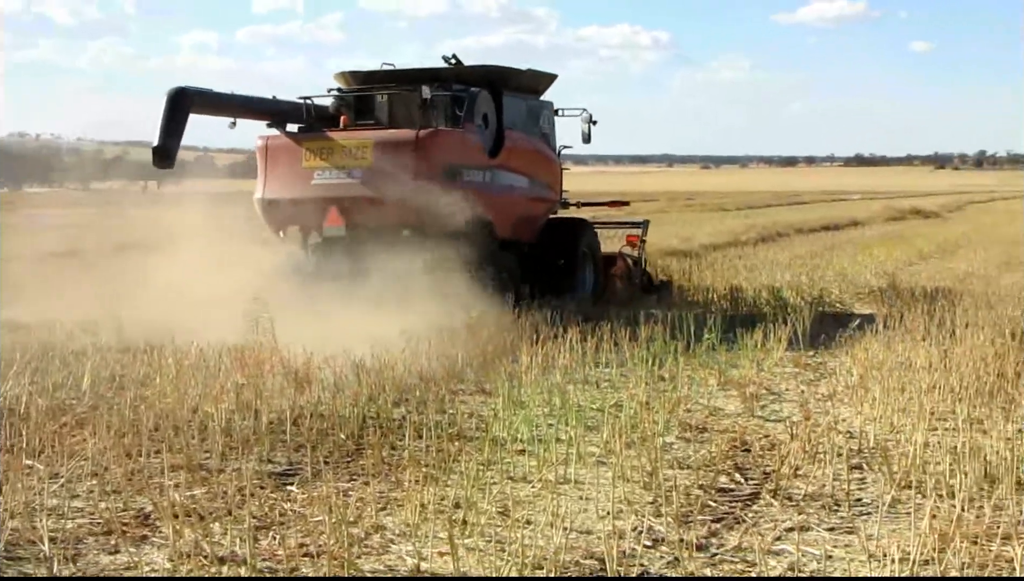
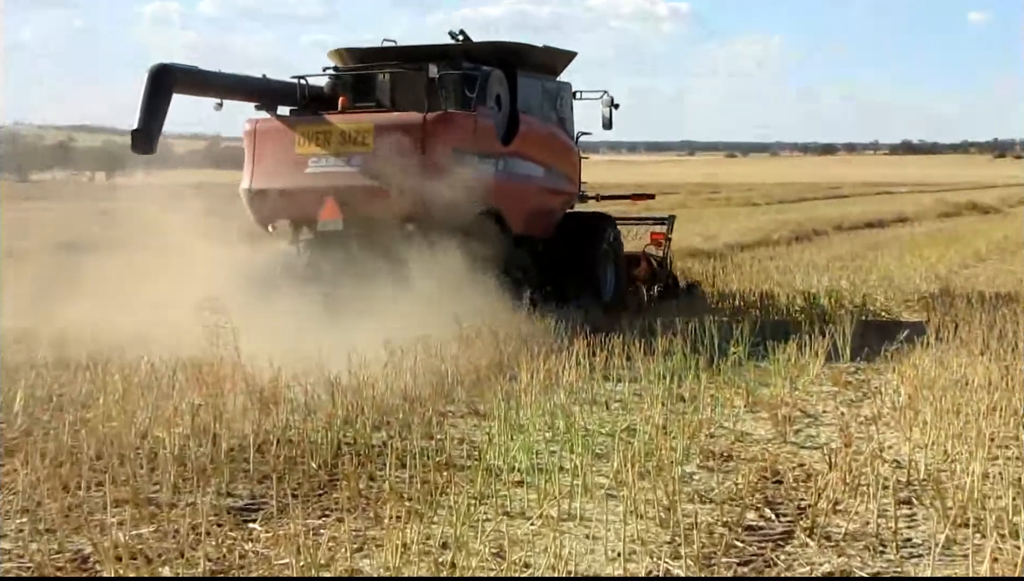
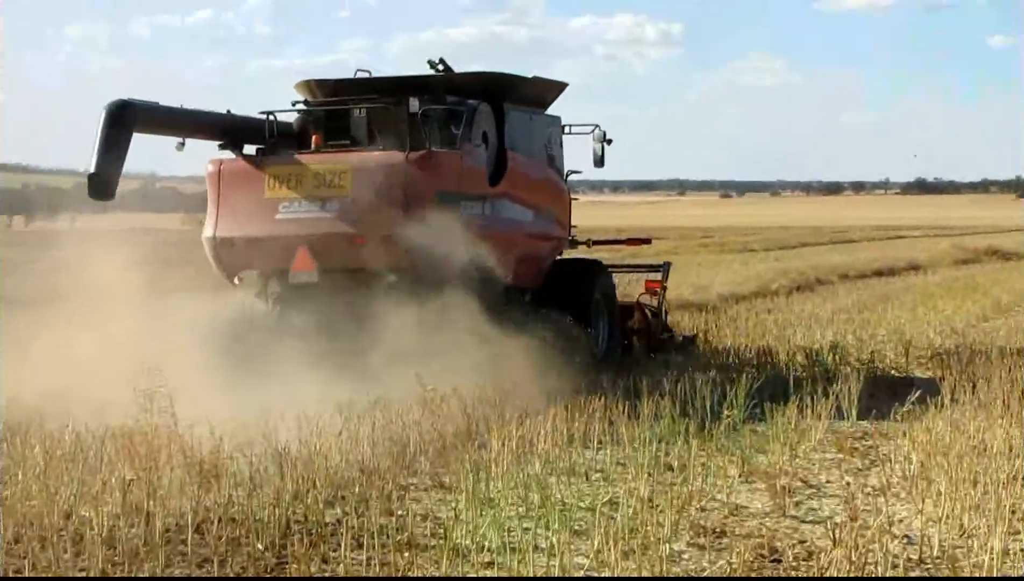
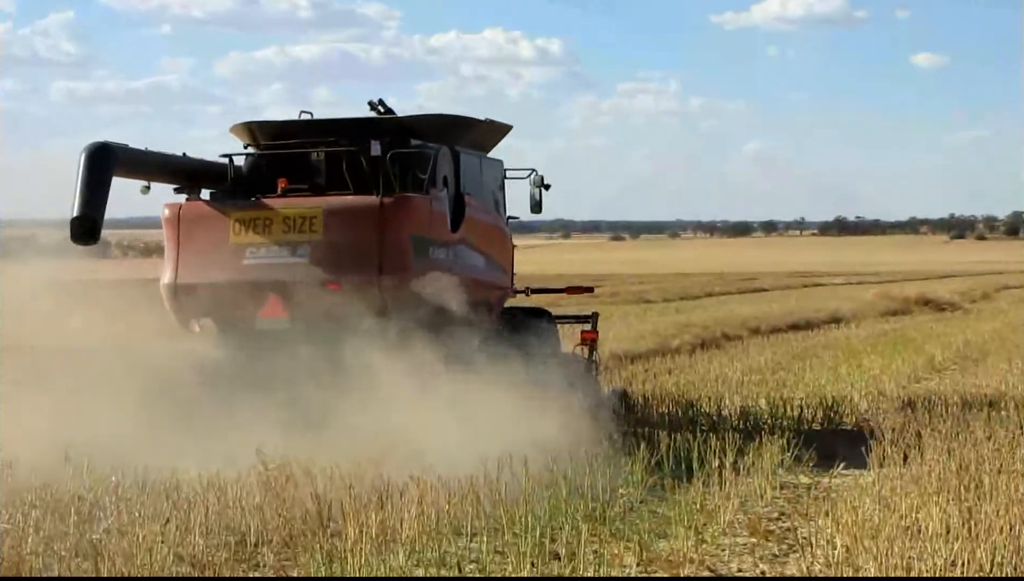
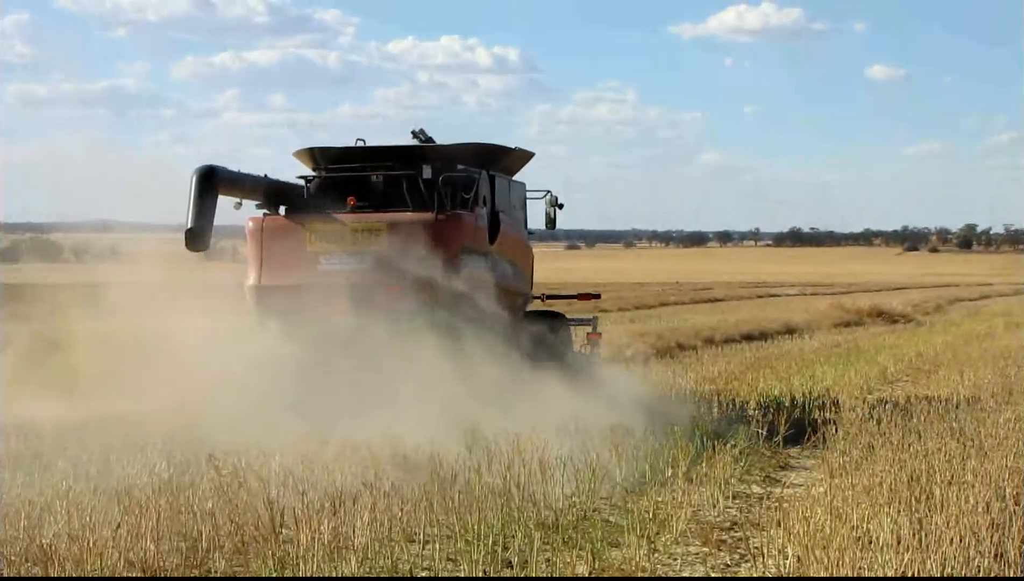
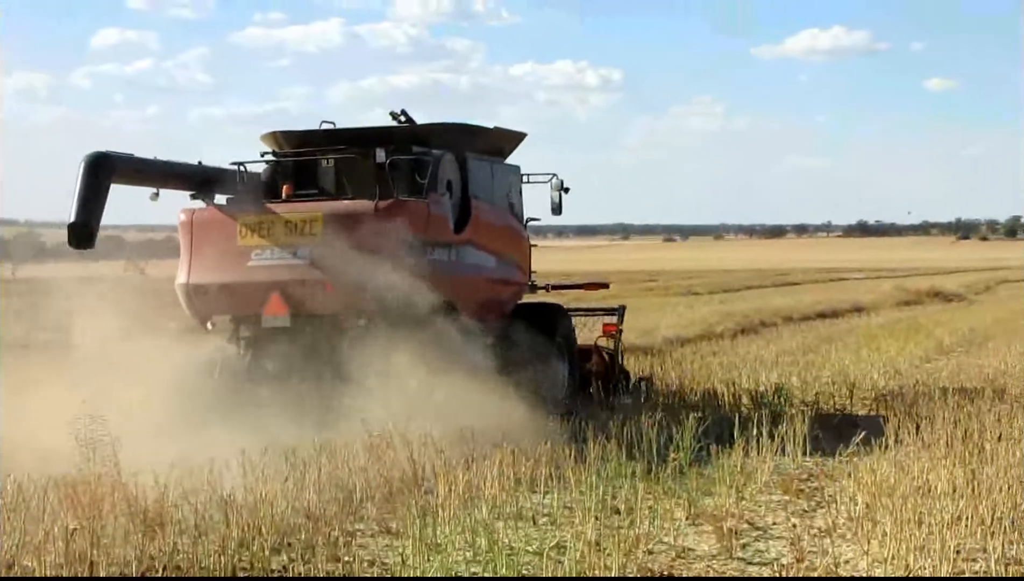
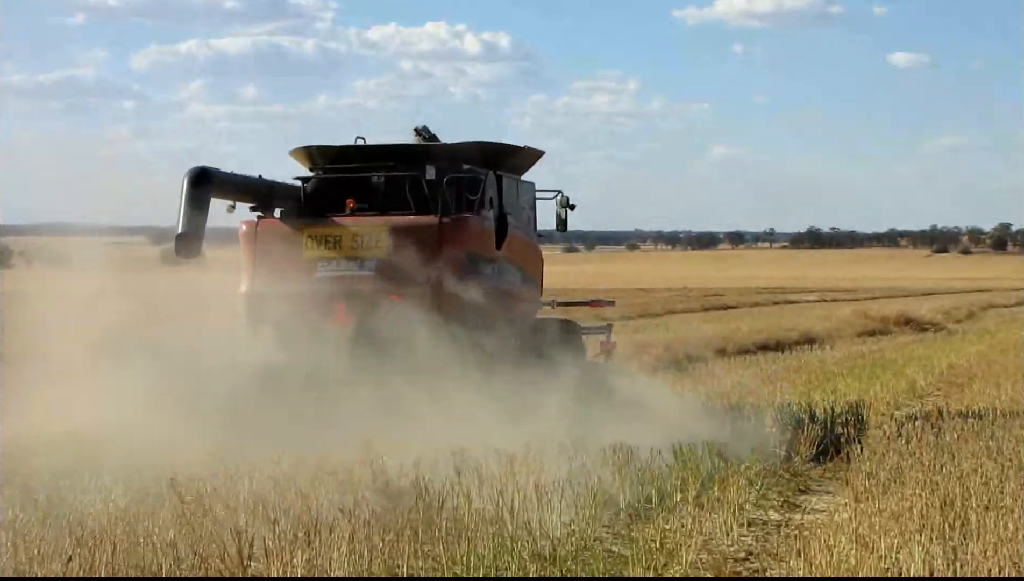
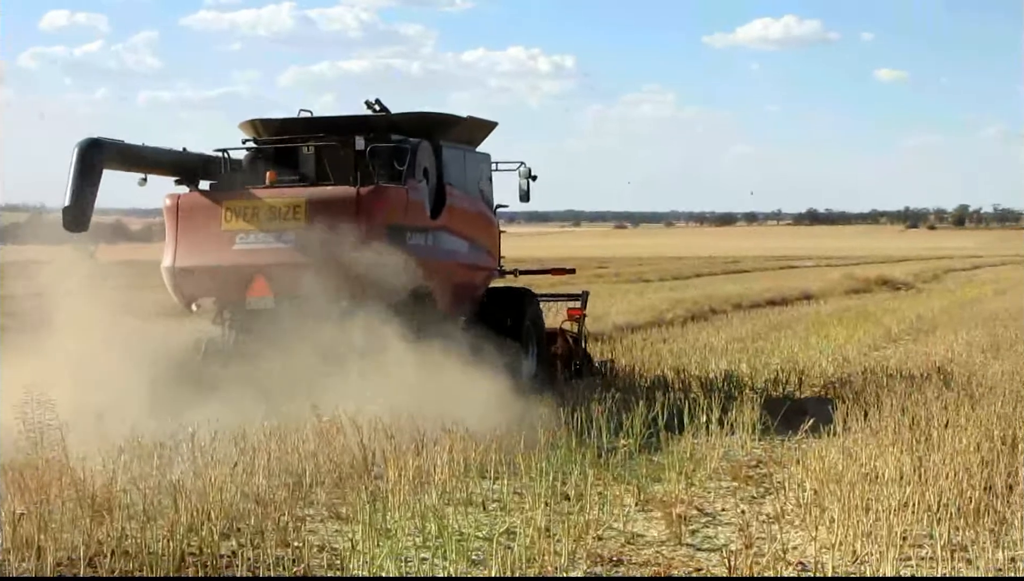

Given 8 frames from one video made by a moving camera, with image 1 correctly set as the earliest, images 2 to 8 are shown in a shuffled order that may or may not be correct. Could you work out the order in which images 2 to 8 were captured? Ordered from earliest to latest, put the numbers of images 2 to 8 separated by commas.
2, 3, 6, 8, 4, 5, 7
